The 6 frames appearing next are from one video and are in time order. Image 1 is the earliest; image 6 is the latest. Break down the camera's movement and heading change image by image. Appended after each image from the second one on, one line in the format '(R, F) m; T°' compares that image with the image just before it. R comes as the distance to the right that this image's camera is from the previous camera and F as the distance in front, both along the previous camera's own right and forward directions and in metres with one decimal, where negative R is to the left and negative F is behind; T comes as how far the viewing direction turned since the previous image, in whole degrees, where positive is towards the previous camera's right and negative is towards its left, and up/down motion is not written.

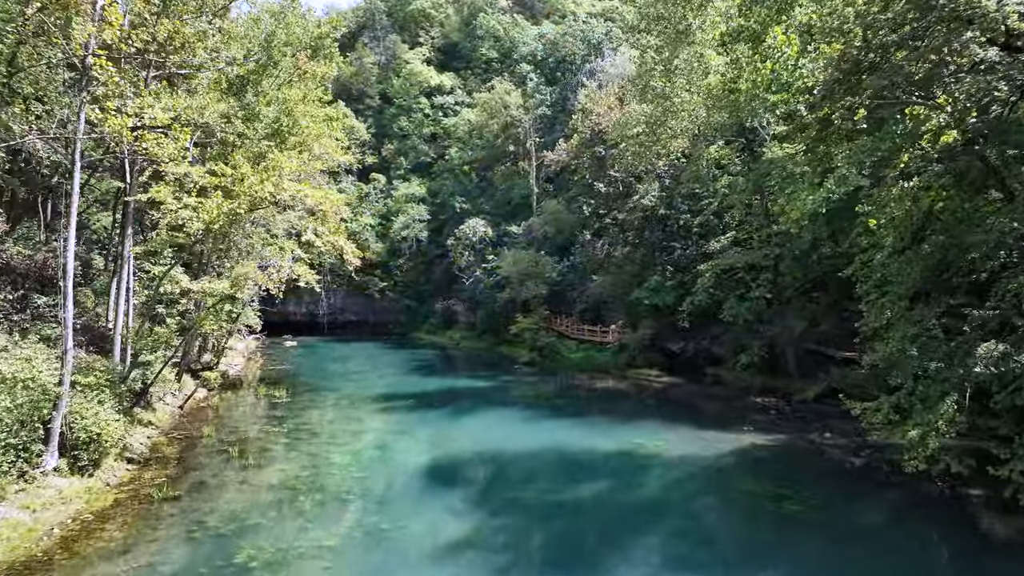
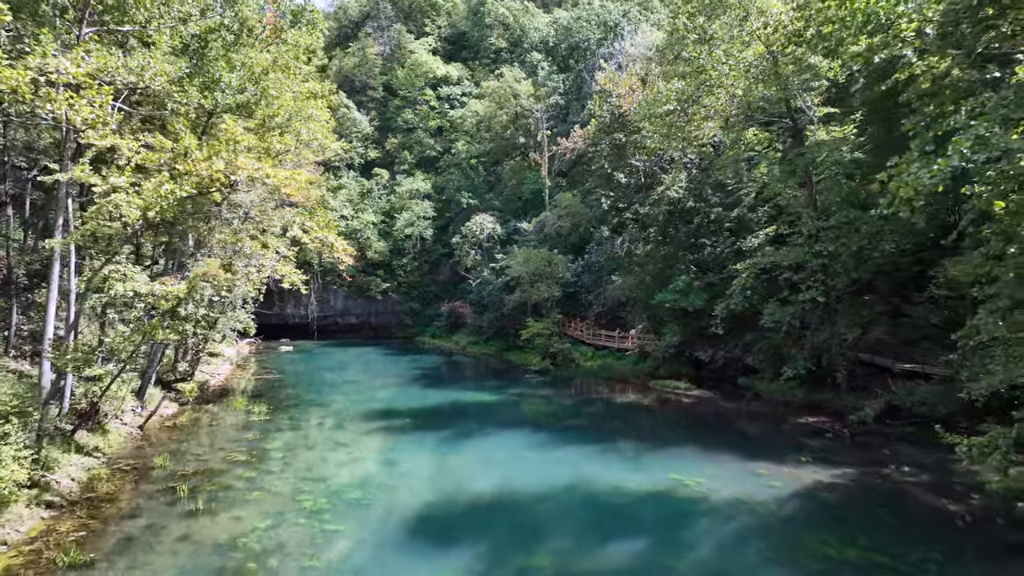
(0.0, +2.0) m; -1°
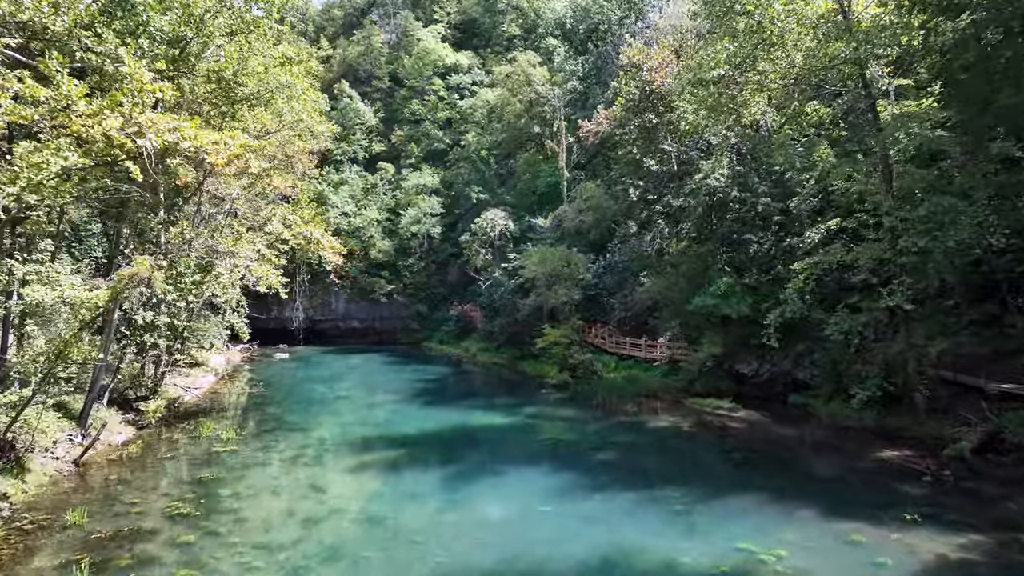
(0.0, +2.3) m; -1°
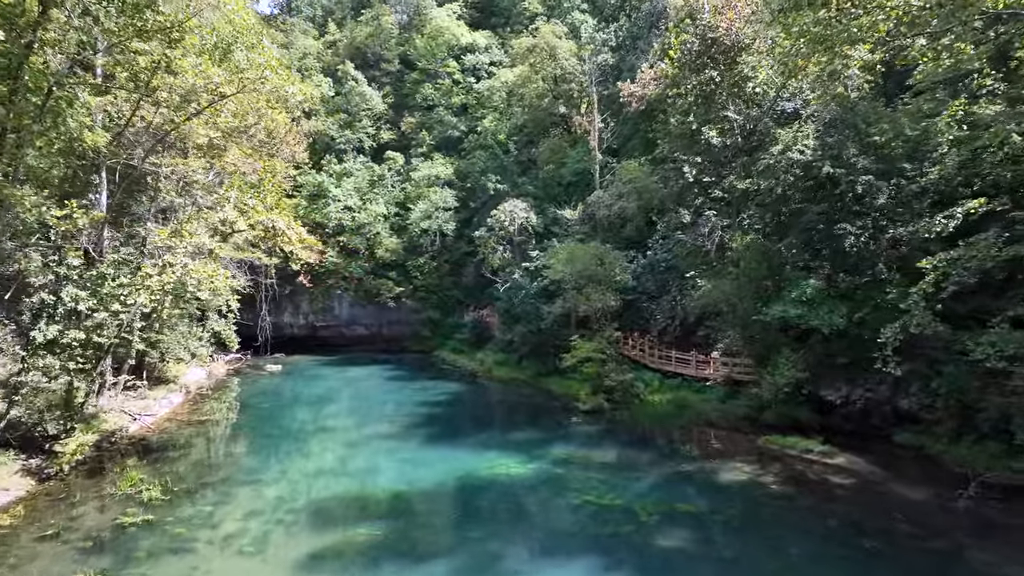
(0.0, +3.3) m; -2°
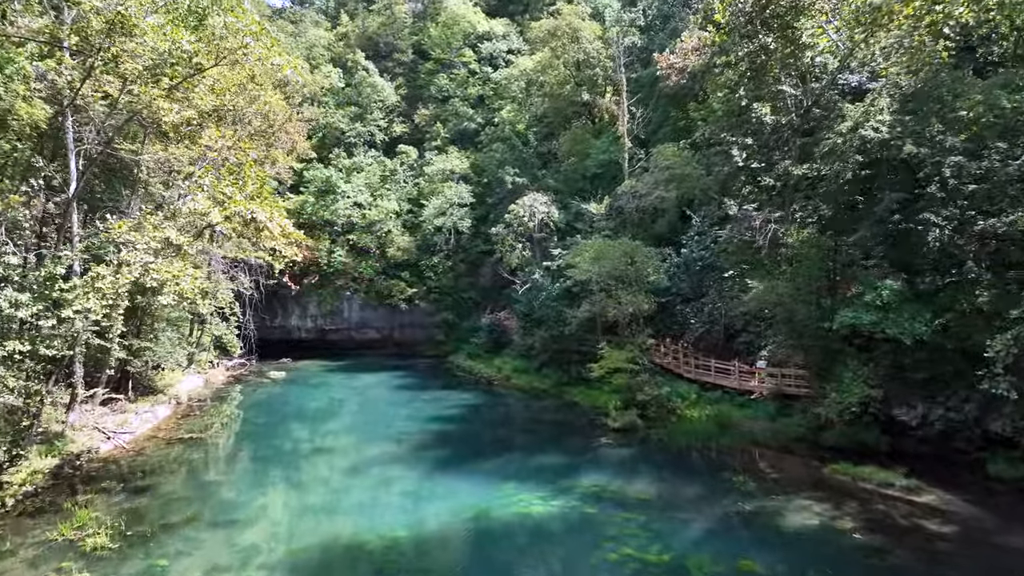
(0.0, +1.7) m; -2°
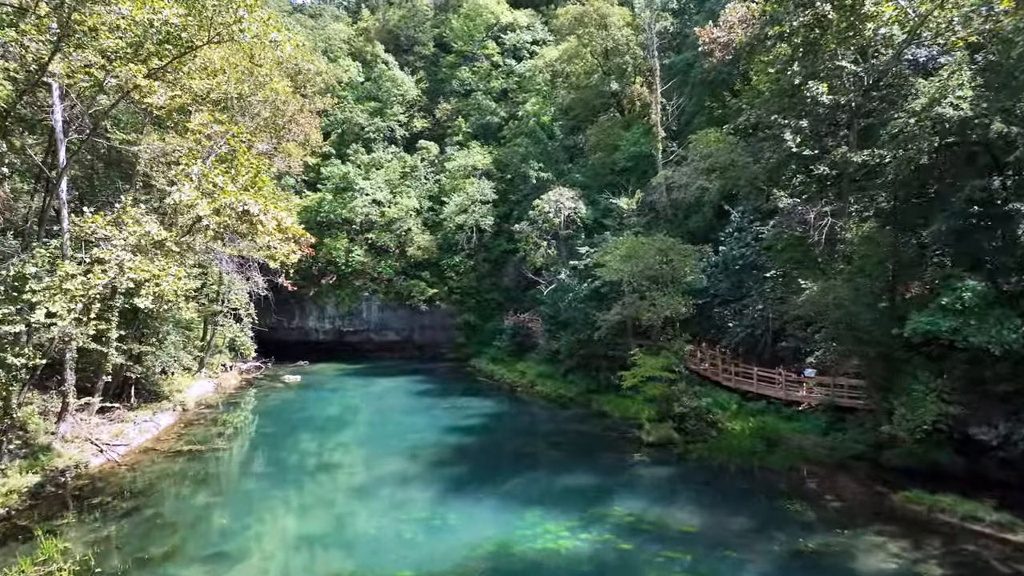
(0.0, +1.1) m; -2°
